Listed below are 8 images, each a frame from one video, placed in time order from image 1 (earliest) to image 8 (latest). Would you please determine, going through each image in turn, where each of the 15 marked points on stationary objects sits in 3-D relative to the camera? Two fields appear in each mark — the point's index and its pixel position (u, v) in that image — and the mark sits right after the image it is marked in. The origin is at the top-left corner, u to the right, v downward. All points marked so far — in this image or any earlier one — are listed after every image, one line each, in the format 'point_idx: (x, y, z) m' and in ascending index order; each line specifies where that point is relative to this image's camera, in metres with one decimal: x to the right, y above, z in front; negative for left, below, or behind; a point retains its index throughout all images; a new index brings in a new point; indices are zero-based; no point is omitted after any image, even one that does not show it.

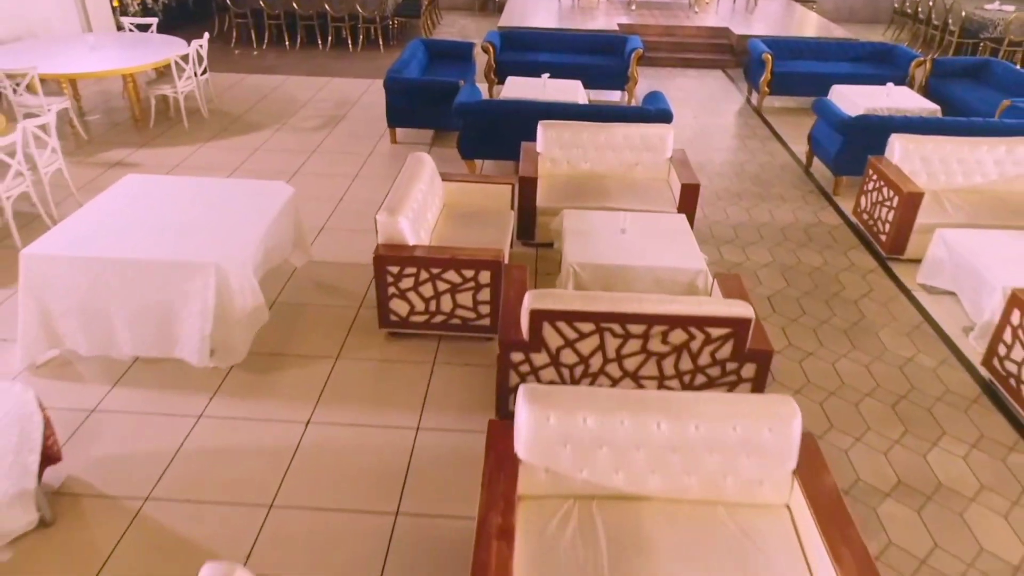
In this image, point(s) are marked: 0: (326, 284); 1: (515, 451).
0: (-1.0, 0.0, +4.1) m
1: (0.0, -0.5, +2.3) m
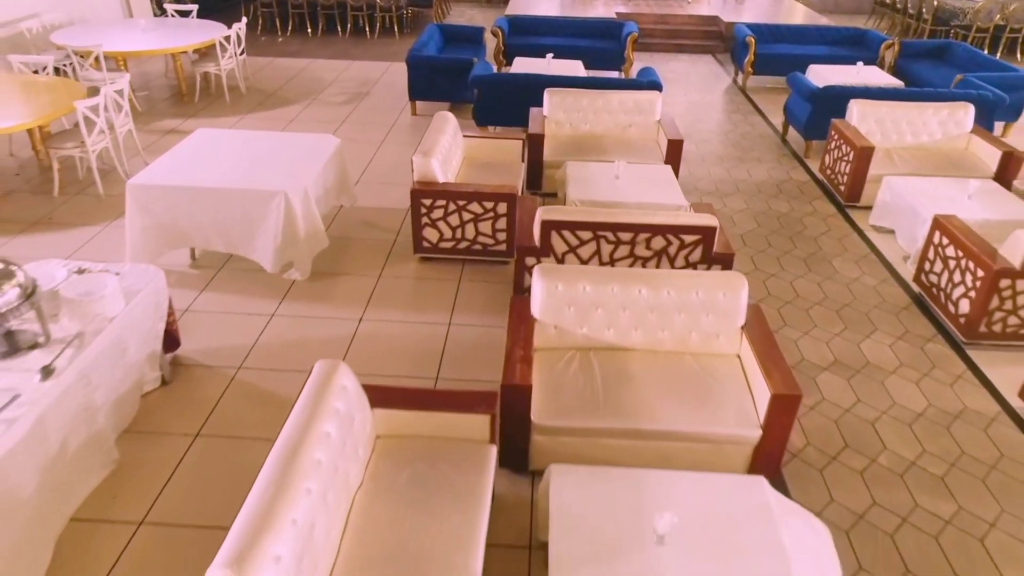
0: (-0.9, +0.4, +4.8) m
1: (+0.1, -0.1, +3.1) m
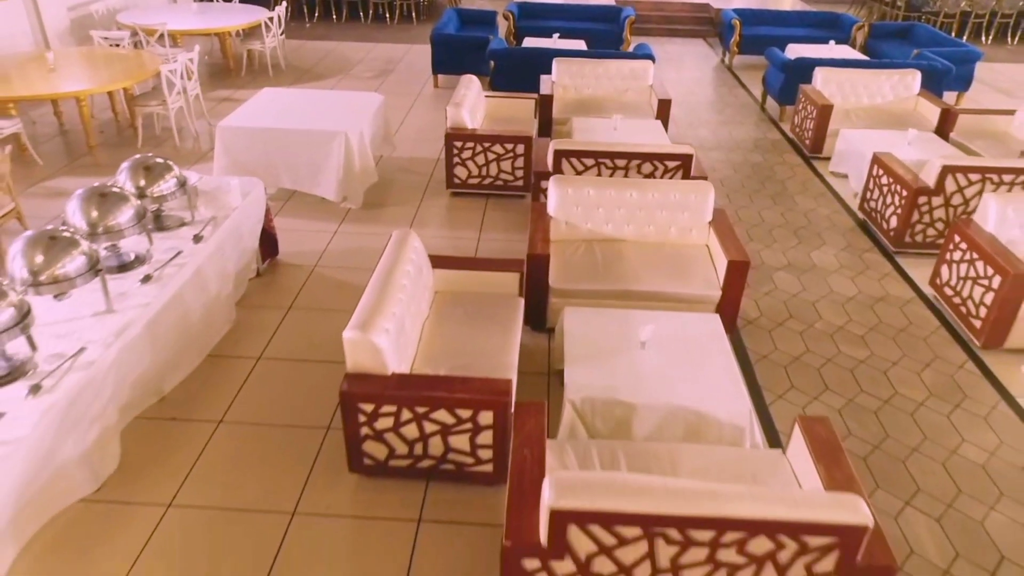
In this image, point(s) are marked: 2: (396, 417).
0: (-0.8, +0.9, +5.8) m
1: (+0.2, +0.4, +4.0) m
2: (-0.4, -0.5, +2.7) m
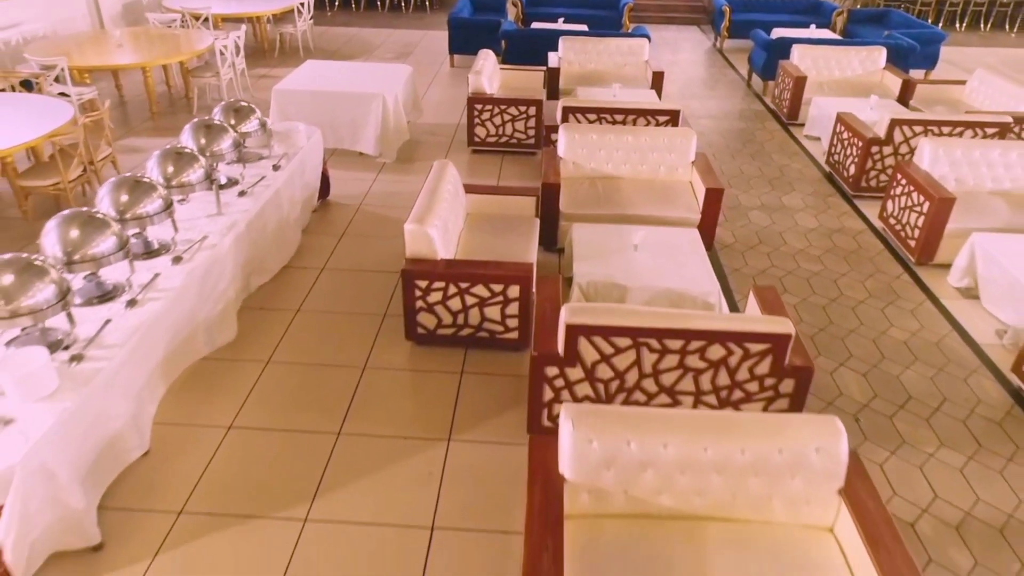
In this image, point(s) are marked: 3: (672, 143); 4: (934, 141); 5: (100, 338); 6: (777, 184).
0: (-0.7, +1.4, +6.6) m
1: (+0.3, +0.8, +4.8) m
2: (-0.3, 0.0, +3.5) m
3: (+1.0, +0.9, +4.7) m
4: (+2.6, +0.9, +4.6) m
5: (-1.4, -0.2, +2.7) m
6: (+2.0, +0.8, +5.8) m
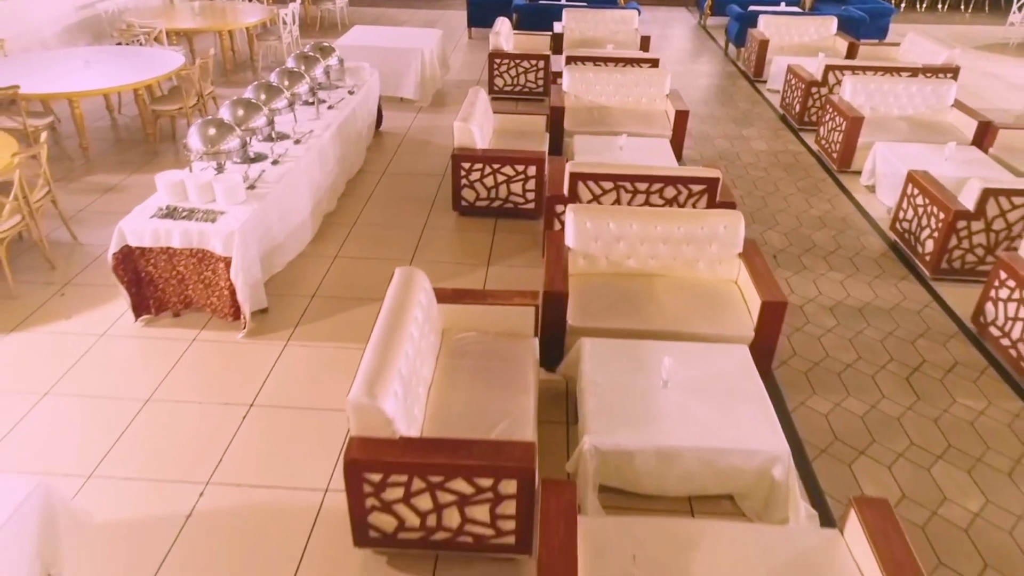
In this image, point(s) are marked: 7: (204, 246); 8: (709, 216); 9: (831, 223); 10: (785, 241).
0: (-0.6, +2.1, +7.9) m
1: (+0.4, +1.6, +6.2) m
2: (-0.2, +0.7, +4.9) m
3: (+1.1, +1.7, +6.1) m
4: (+2.7, +1.7, +6.0) m
5: (-1.3, +0.6, +4.1) m
6: (+2.1, +1.6, +7.1) m
7: (-1.5, +0.2, +3.6) m
8: (+0.9, +0.3, +3.6) m
9: (+2.1, +0.4, +5.1) m
10: (+1.7, +0.3, +4.9) m
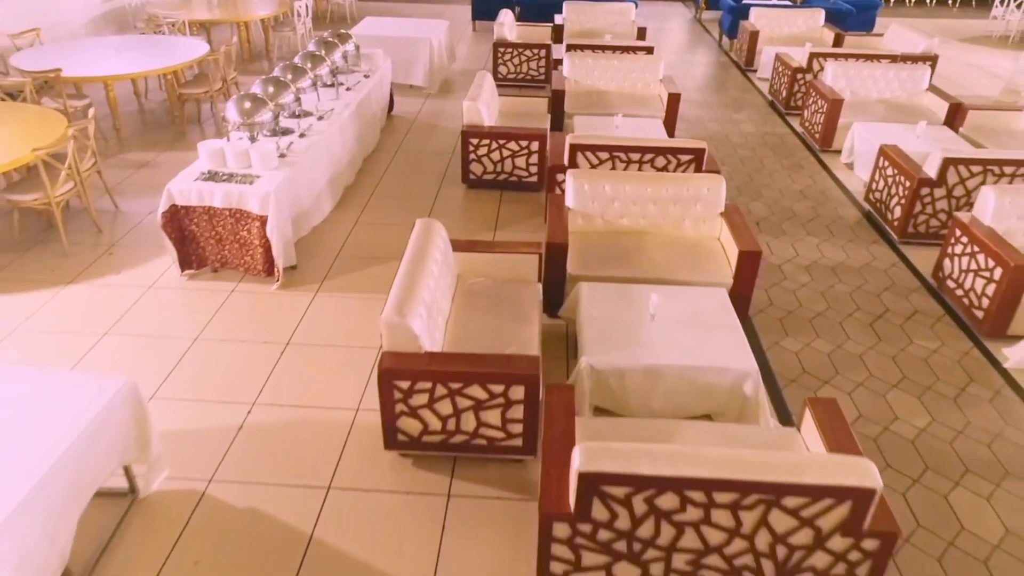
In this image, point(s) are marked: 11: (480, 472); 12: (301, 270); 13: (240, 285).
0: (-0.5, +2.4, +8.4) m
1: (+0.4, +1.9, +6.6) m
2: (-0.2, +1.0, +5.3) m
3: (+1.1, +1.9, +6.5) m
4: (+2.7, +1.9, +6.4) m
5: (-1.3, +0.8, +4.5) m
6: (+2.2, +1.8, +7.5) m
7: (-1.4, +0.4, +4.0) m
8: (+1.0, +0.6, +4.0) m
9: (+2.2, +0.7, +5.5) m
10: (+1.8, +0.5, +5.3) m
11: (-0.1, -0.7, +3.0) m
12: (-1.2, +0.1, +4.4) m
13: (-1.5, 0.0, +4.2) m
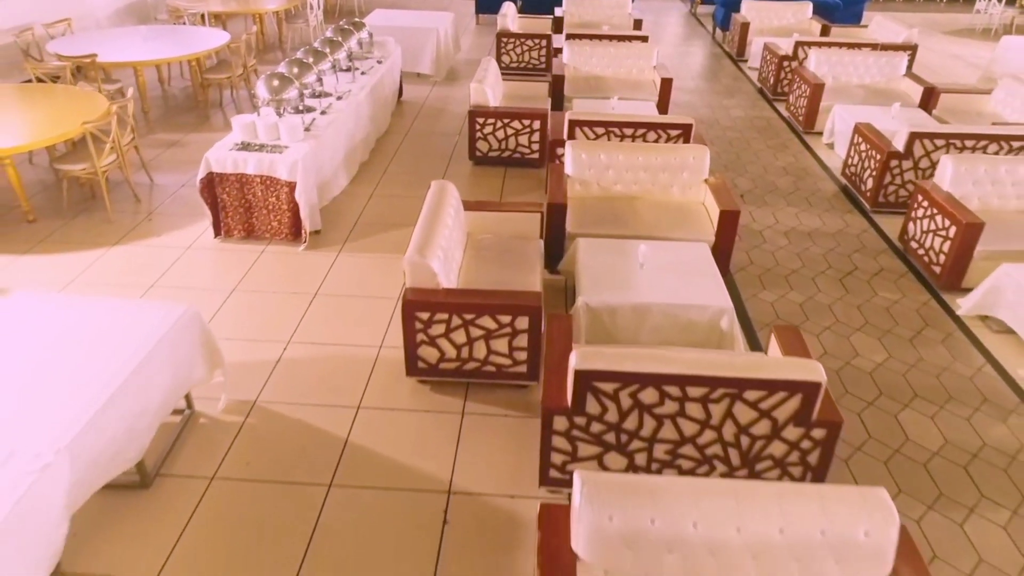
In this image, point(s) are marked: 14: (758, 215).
0: (-0.5, +2.6, +8.8) m
1: (+0.5, +2.1, +7.0) m
2: (-0.1, +1.2, +5.7) m
3: (+1.2, +2.2, +6.9) m
4: (+2.8, +2.1, +6.9) m
5: (-1.3, +1.1, +4.9) m
6: (+2.2, +2.0, +8.0) m
7: (-1.4, +0.7, +4.5) m
8: (+1.0, +0.8, +4.4) m
9: (+2.2, +0.9, +6.0) m
10: (+1.8, +0.8, +5.7) m
11: (-0.1, -0.5, +3.4) m
12: (-1.2, +0.3, +4.8) m
13: (-1.5, +0.3, +4.7) m
14: (+1.7, +0.5, +5.2) m
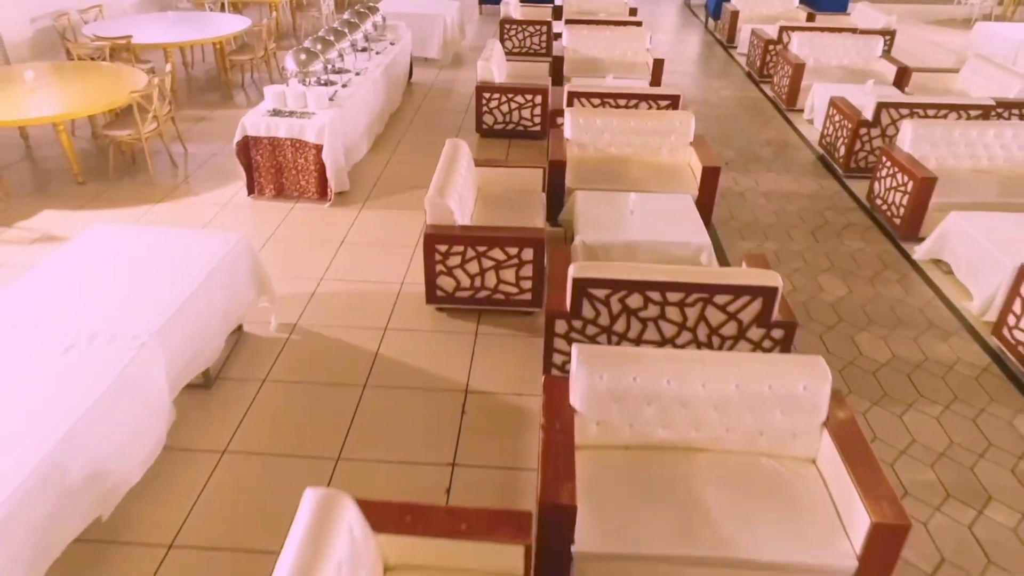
0: (-0.5, +2.9, +9.3) m
1: (+0.5, +2.4, +7.5) m
2: (-0.1, +1.5, +6.2) m
3: (+1.2, +2.5, +7.4) m
4: (+2.8, +2.5, +7.4) m
5: (-1.2, +1.4, +5.4) m
6: (+2.2, +2.4, +8.5) m
7: (-1.4, +1.0, +5.0) m
8: (+1.0, +1.1, +4.9) m
9: (+2.2, +1.2, +6.5) m
10: (+1.8, +1.1, +6.2) m
11: (-0.1, -0.2, +3.9) m
12: (-1.2, +0.7, +5.3) m
13: (-1.5, +0.6, +5.2) m
14: (+1.7, +0.8, +5.7) m
